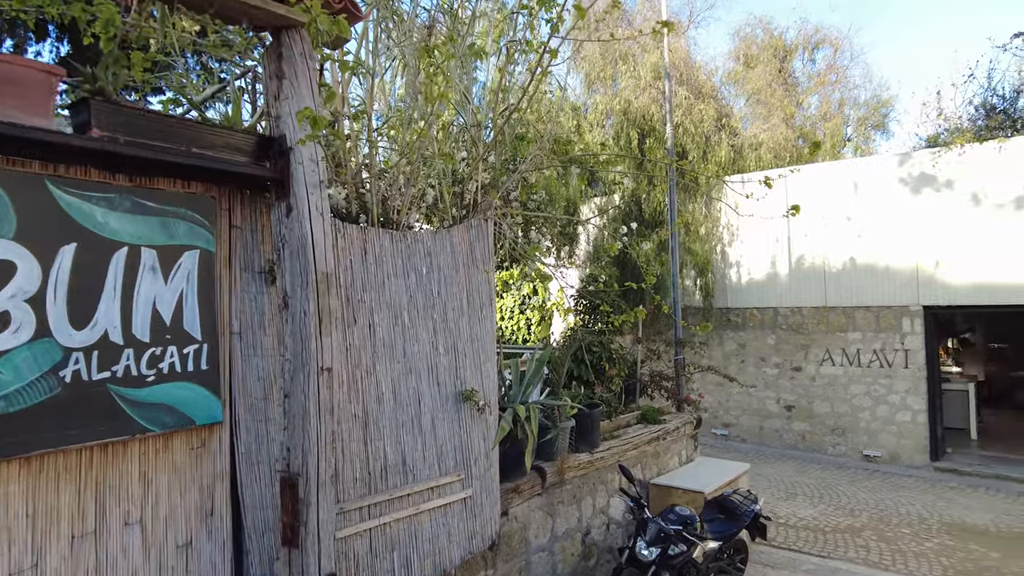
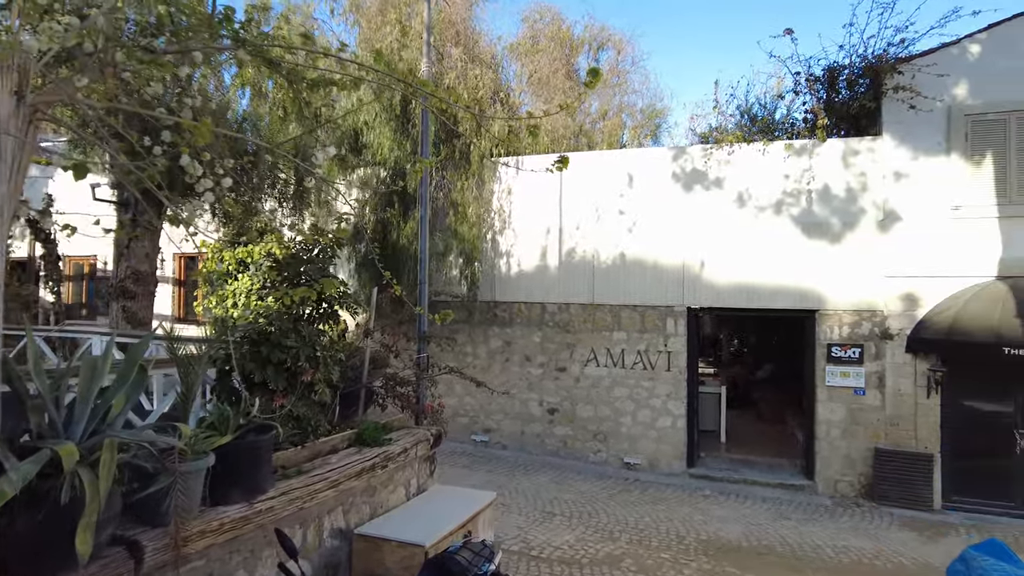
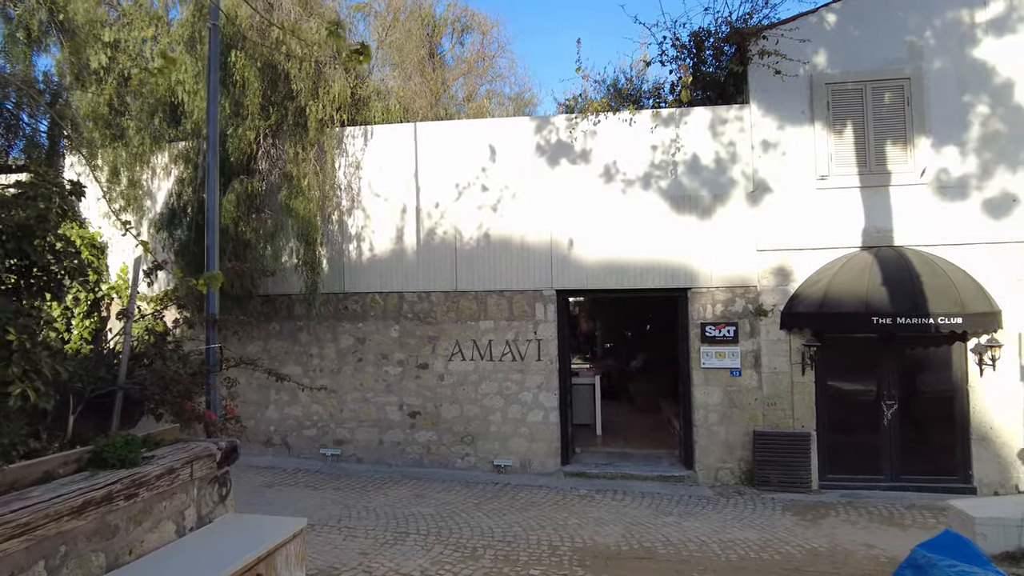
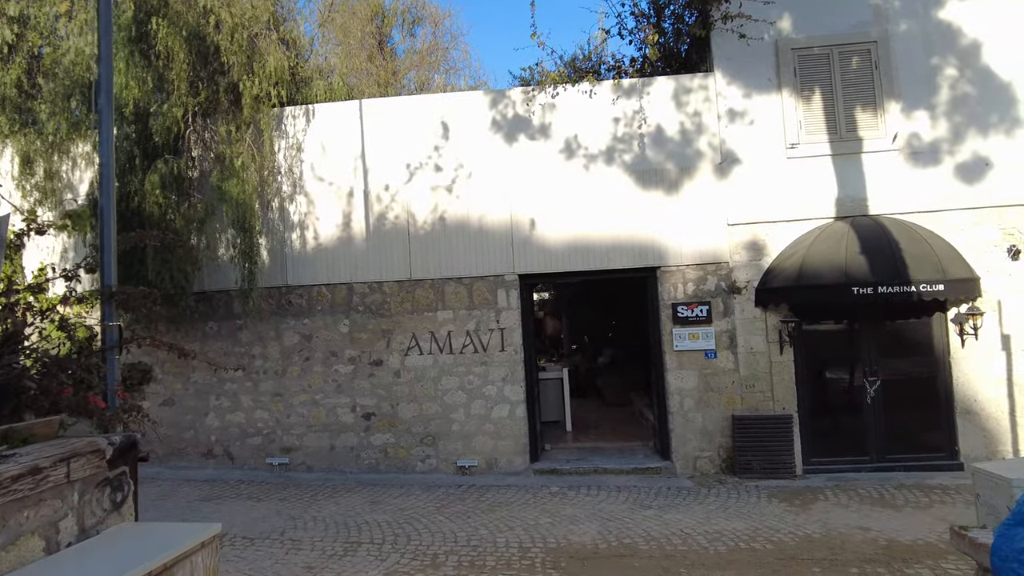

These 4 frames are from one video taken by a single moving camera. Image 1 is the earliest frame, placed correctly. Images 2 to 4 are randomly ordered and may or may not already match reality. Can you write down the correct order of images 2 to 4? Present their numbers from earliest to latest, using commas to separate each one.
2, 3, 4
